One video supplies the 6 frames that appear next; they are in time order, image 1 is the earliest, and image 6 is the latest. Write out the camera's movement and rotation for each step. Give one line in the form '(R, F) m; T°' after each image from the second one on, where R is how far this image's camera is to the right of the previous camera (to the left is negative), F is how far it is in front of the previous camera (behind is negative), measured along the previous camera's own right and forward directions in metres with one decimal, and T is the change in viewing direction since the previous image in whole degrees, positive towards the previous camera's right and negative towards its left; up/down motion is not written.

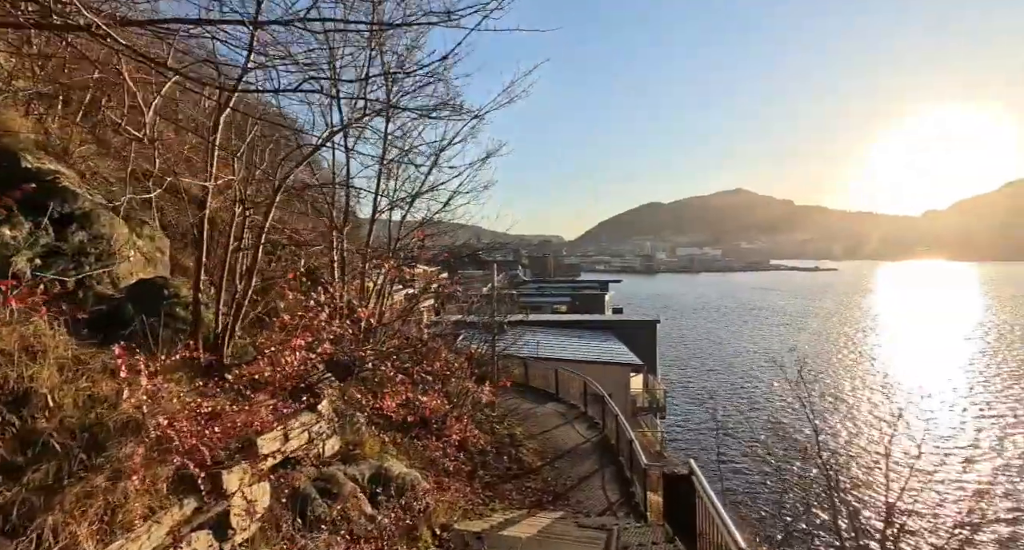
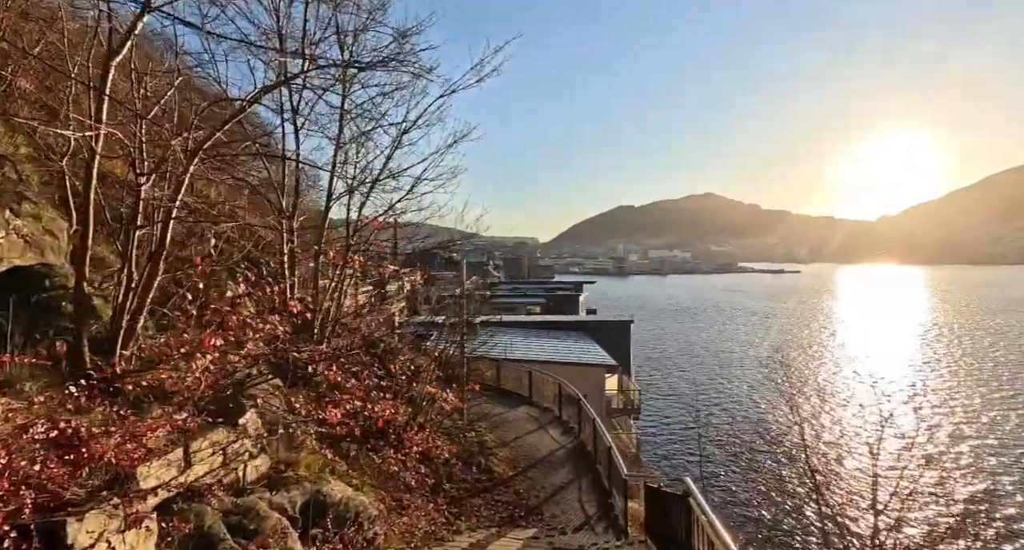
(+0.1, +0.7) m; +3°
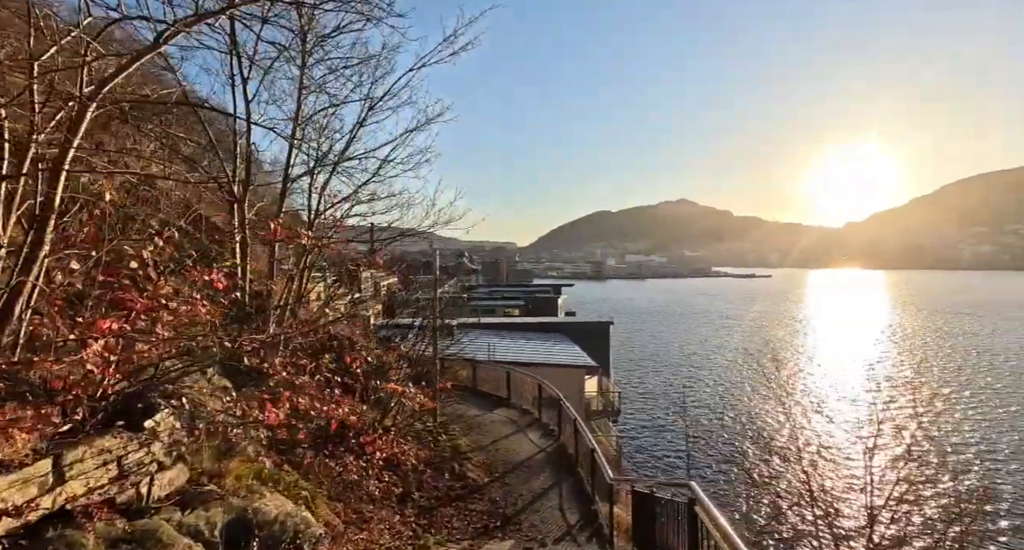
(+0.1, +0.6) m; +2°
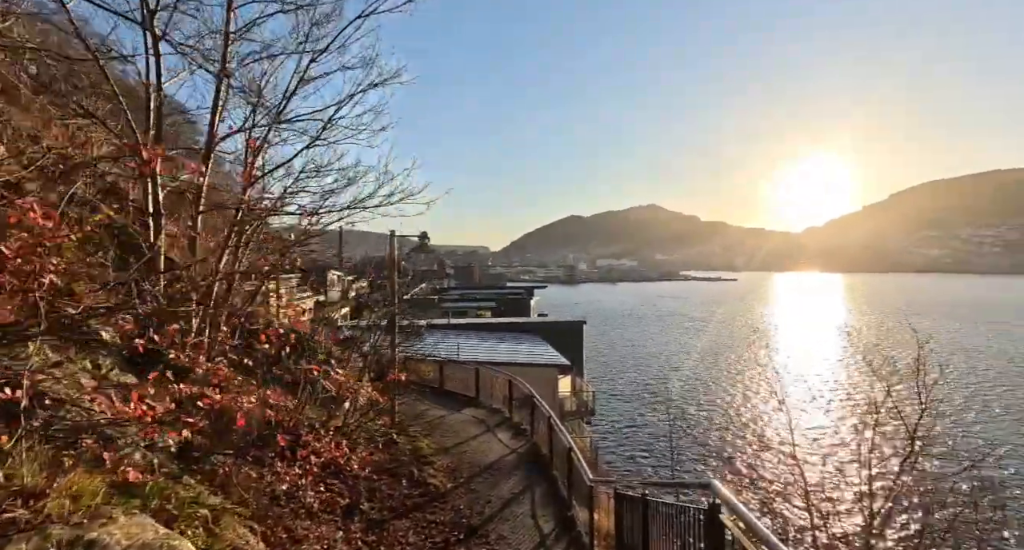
(+0.1, +0.9) m; +3°
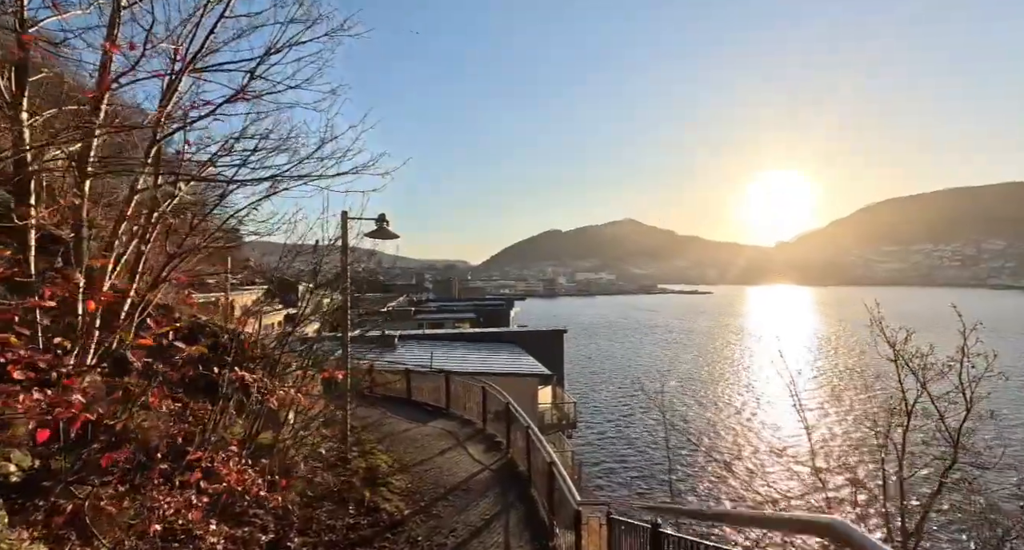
(+0.1, +1.2) m; +2°
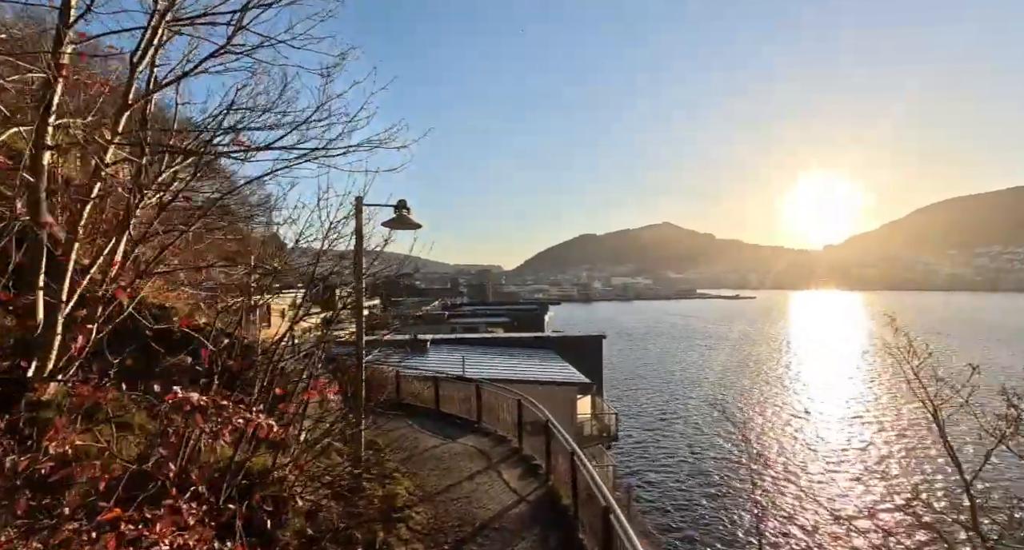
(-0.1, +1.2) m; -4°
